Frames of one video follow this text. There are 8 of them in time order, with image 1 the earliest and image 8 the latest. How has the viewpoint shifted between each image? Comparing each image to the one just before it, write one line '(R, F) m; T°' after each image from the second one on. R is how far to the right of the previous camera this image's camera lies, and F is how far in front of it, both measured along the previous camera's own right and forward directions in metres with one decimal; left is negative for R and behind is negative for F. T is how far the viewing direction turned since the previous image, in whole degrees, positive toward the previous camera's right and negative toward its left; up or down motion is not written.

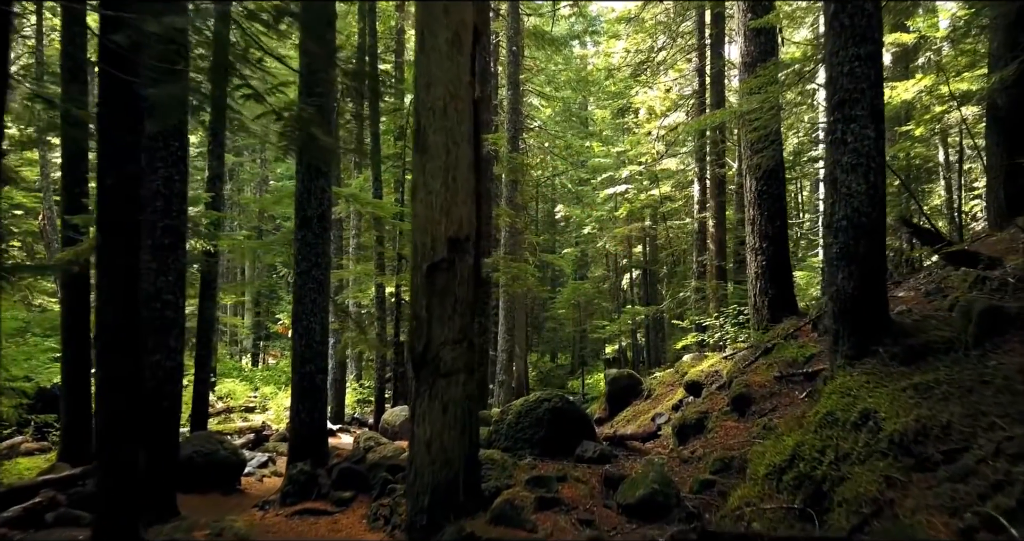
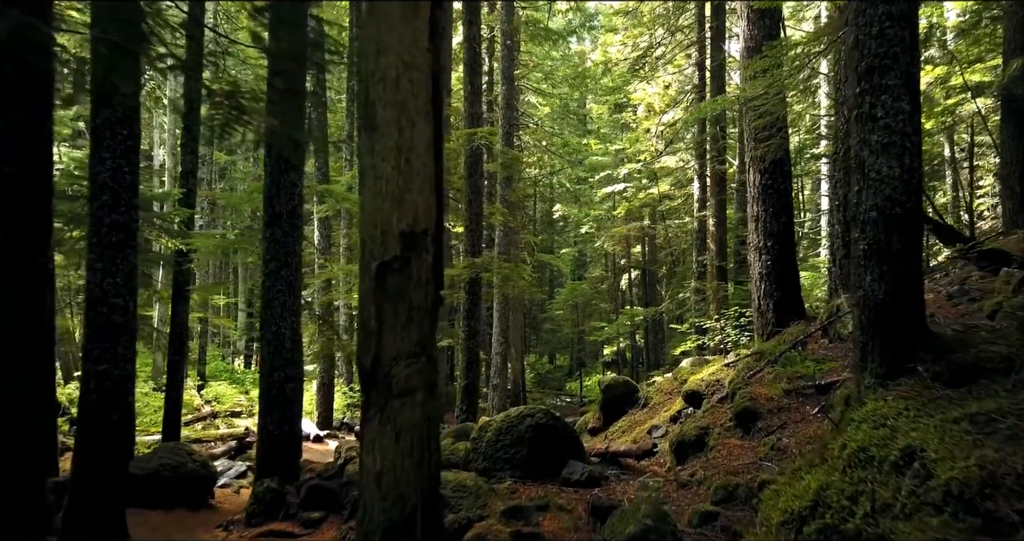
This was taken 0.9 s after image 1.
(+0.2, +0.6) m; 0°
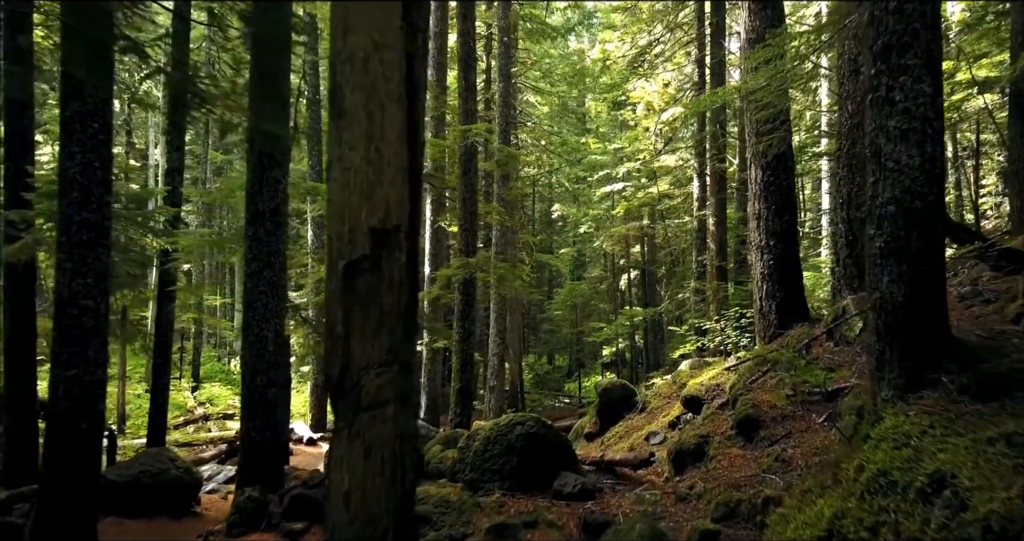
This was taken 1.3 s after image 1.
(+0.1, +0.3) m; 0°
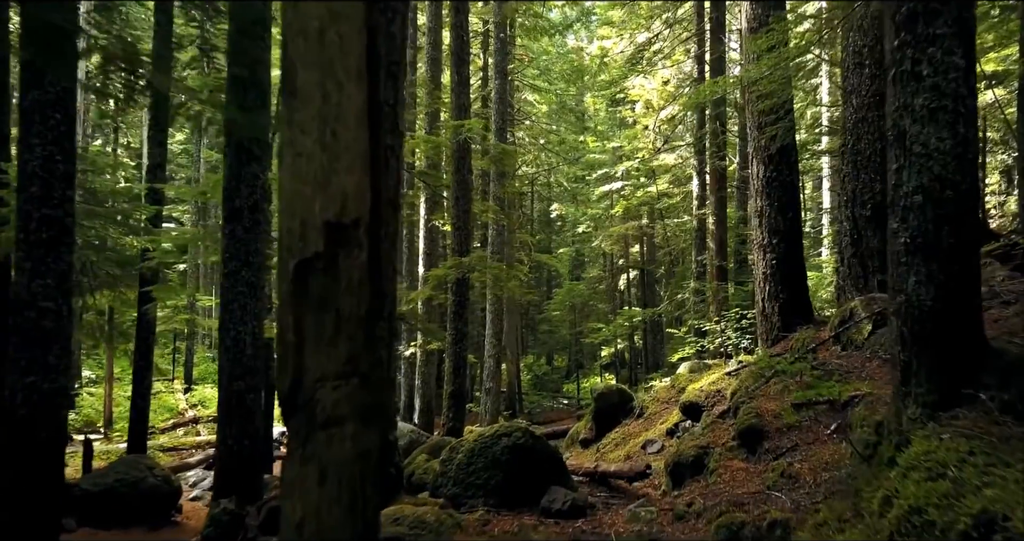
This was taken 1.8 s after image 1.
(+0.1, +0.4) m; 0°
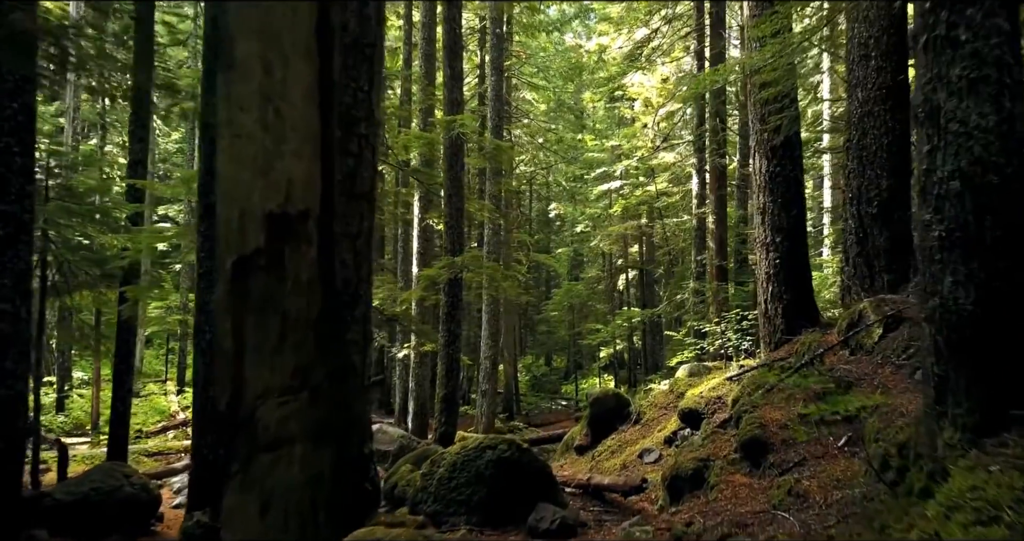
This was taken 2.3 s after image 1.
(+0.1, +0.4) m; 0°
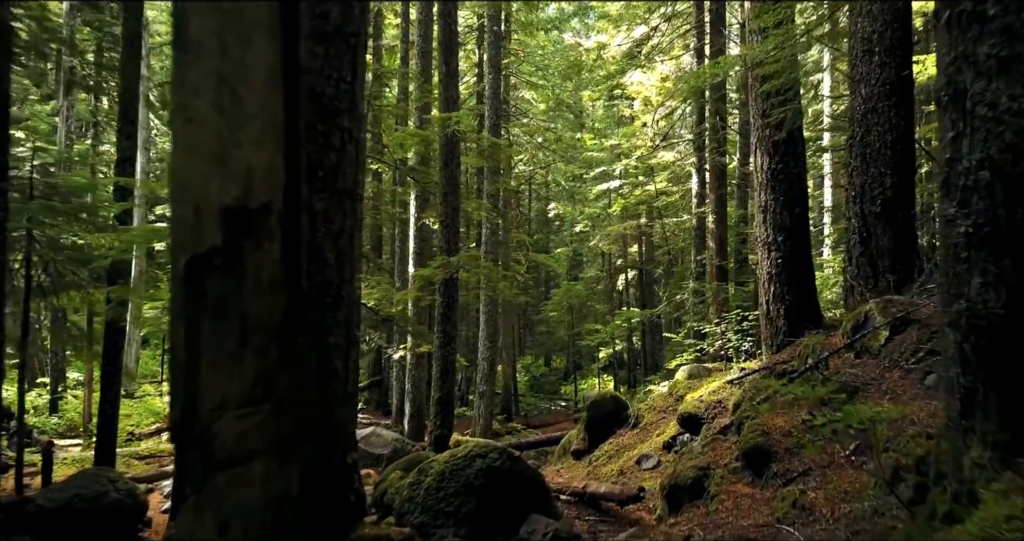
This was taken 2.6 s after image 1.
(+0.1, +0.2) m; 0°
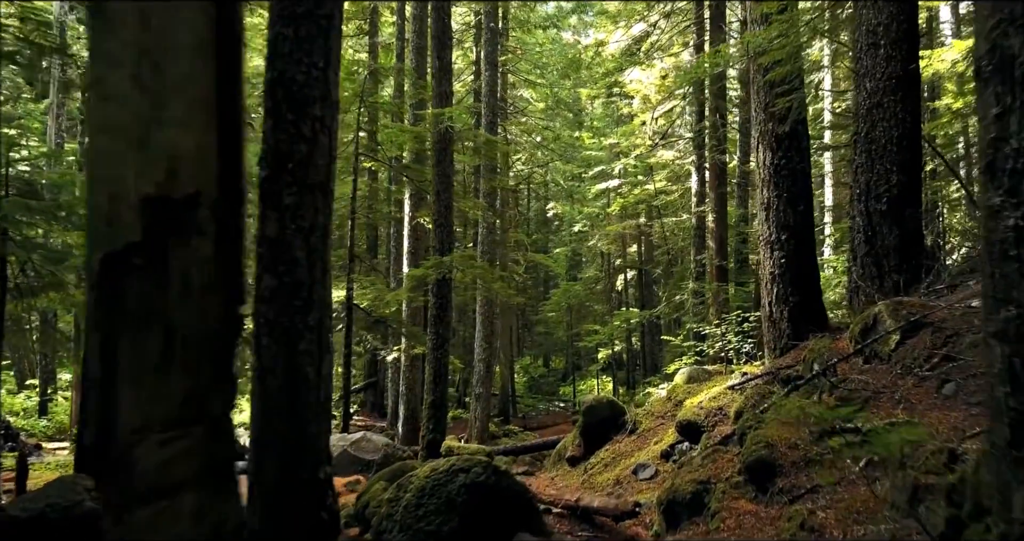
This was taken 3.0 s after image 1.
(+0.1, +0.3) m; 0°
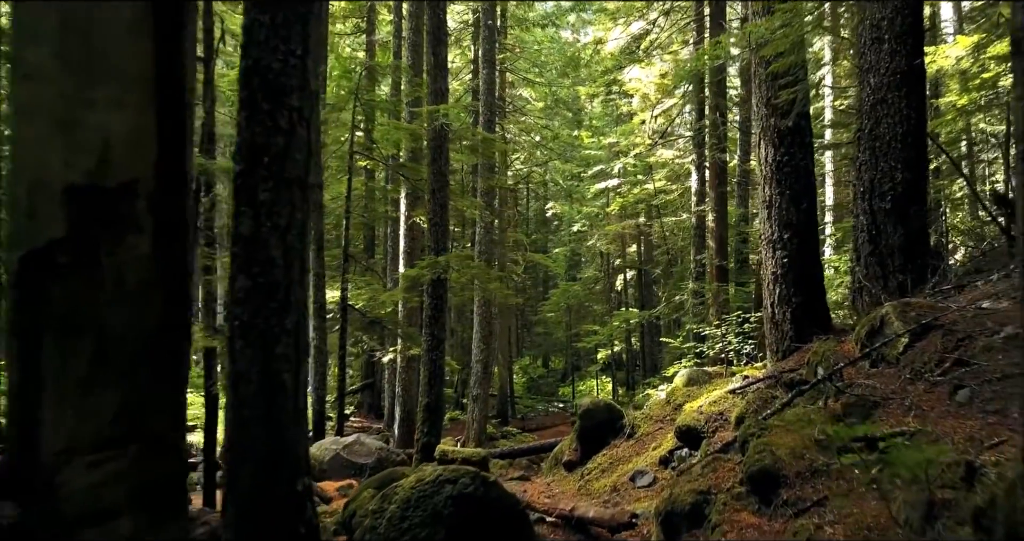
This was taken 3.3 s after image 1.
(+0.1, +0.2) m; 0°
